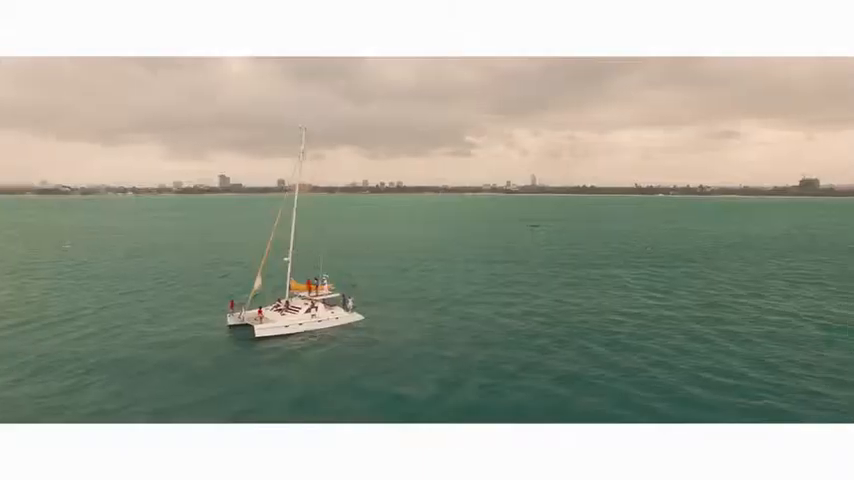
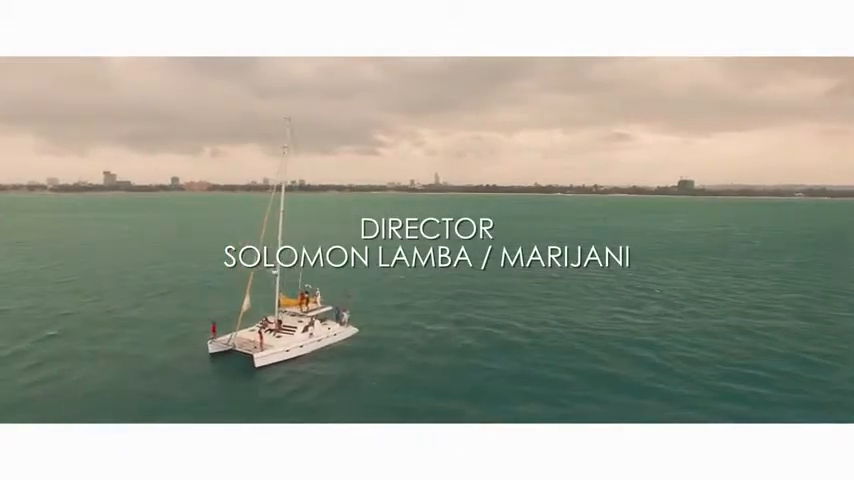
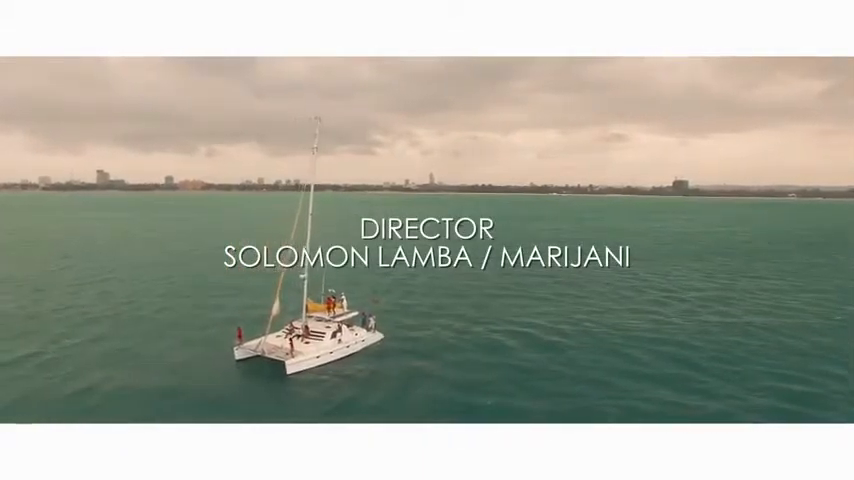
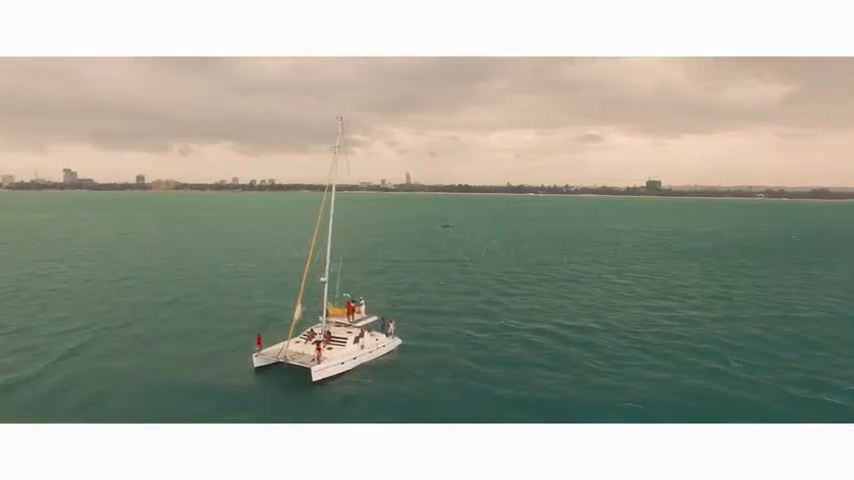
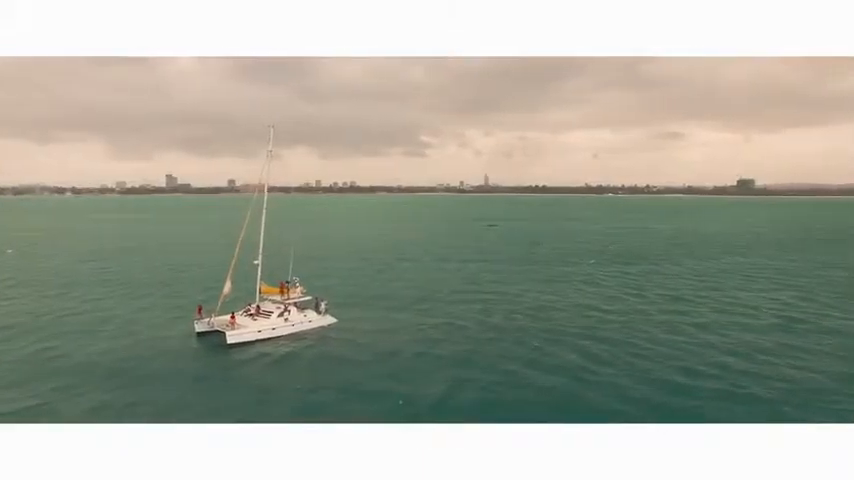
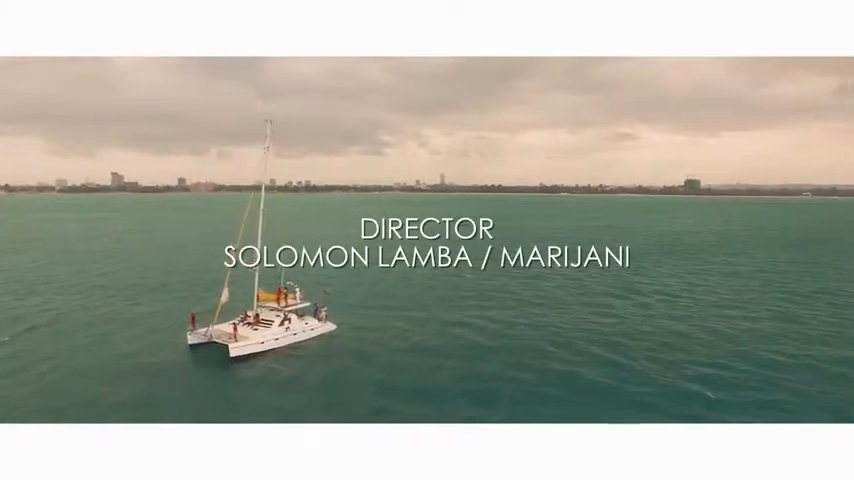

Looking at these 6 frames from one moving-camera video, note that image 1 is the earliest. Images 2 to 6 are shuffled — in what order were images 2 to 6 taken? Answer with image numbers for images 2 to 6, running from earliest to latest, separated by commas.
5, 6, 2, 3, 4
